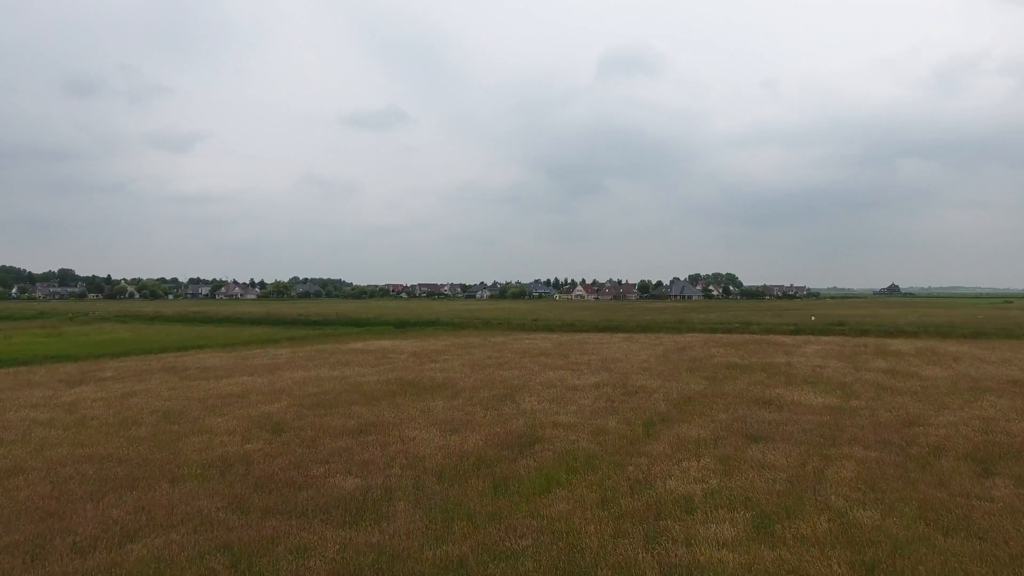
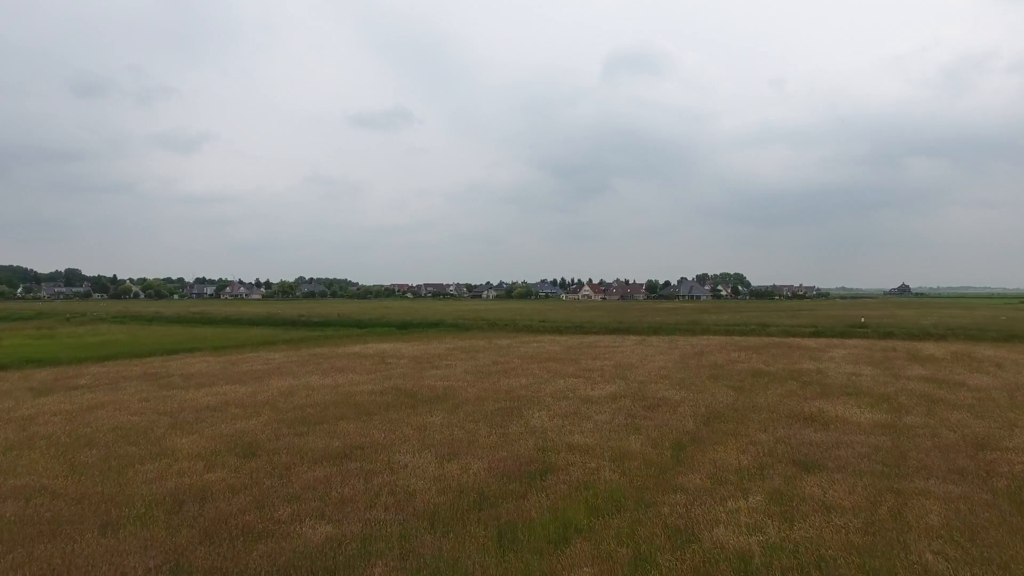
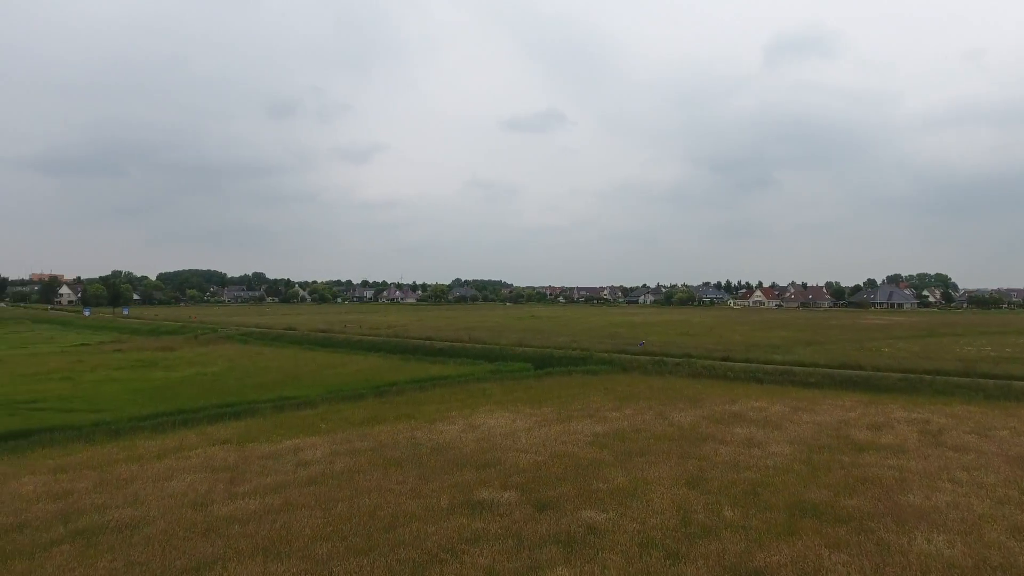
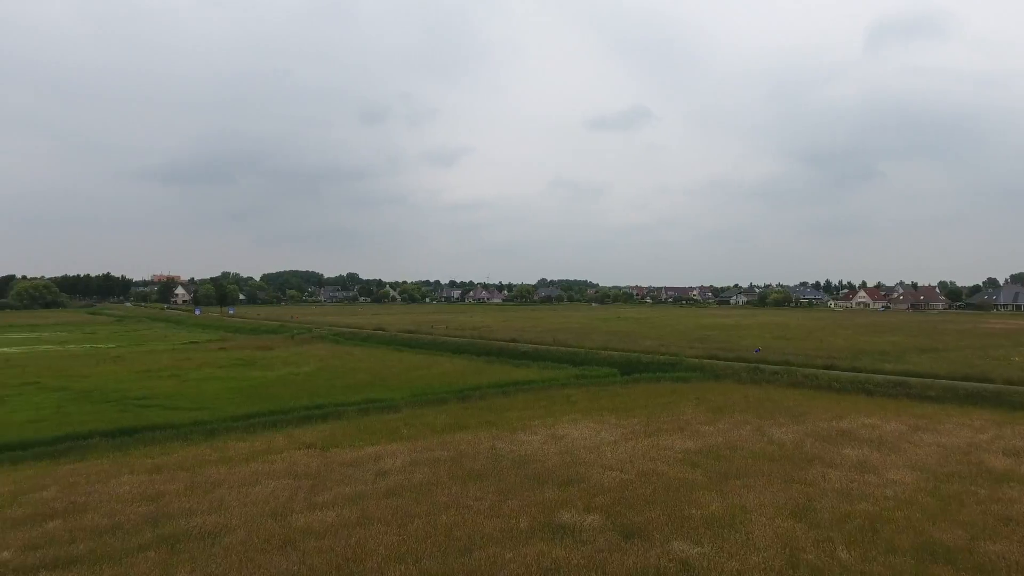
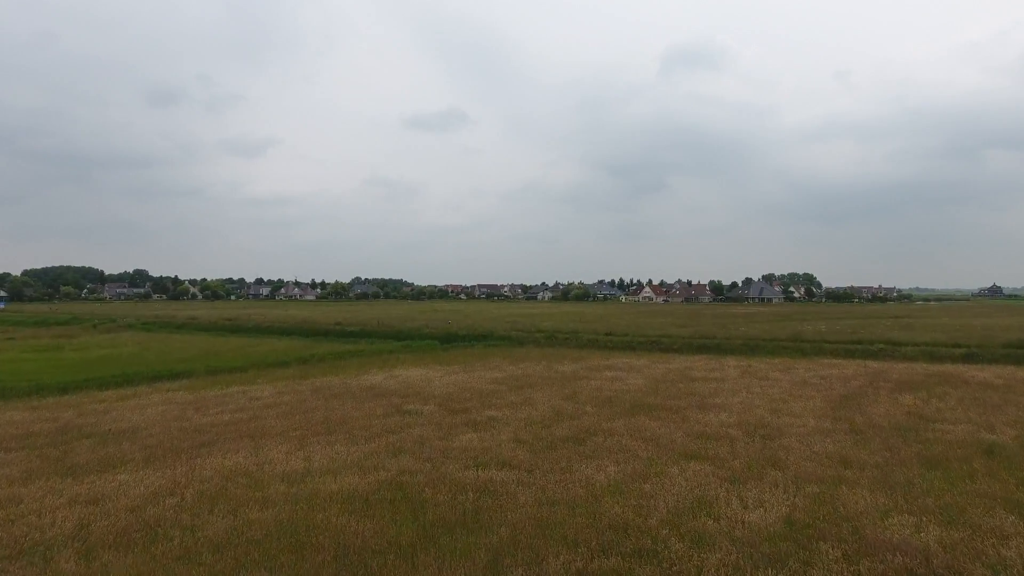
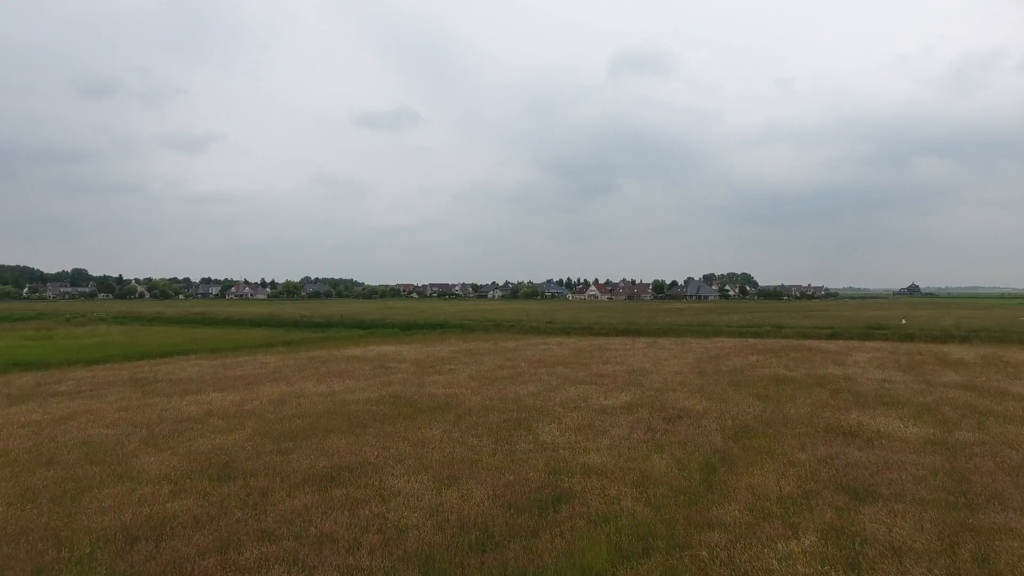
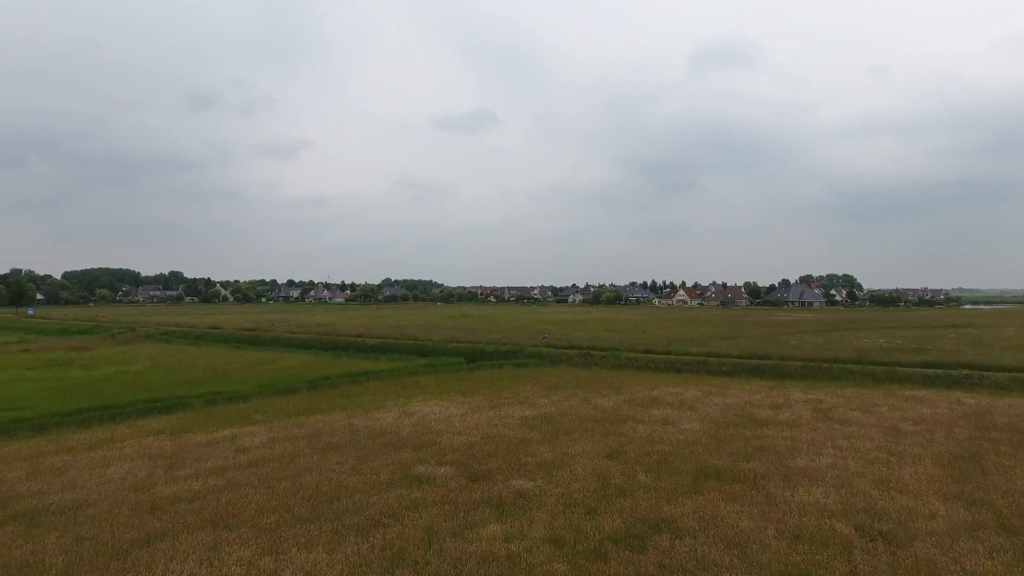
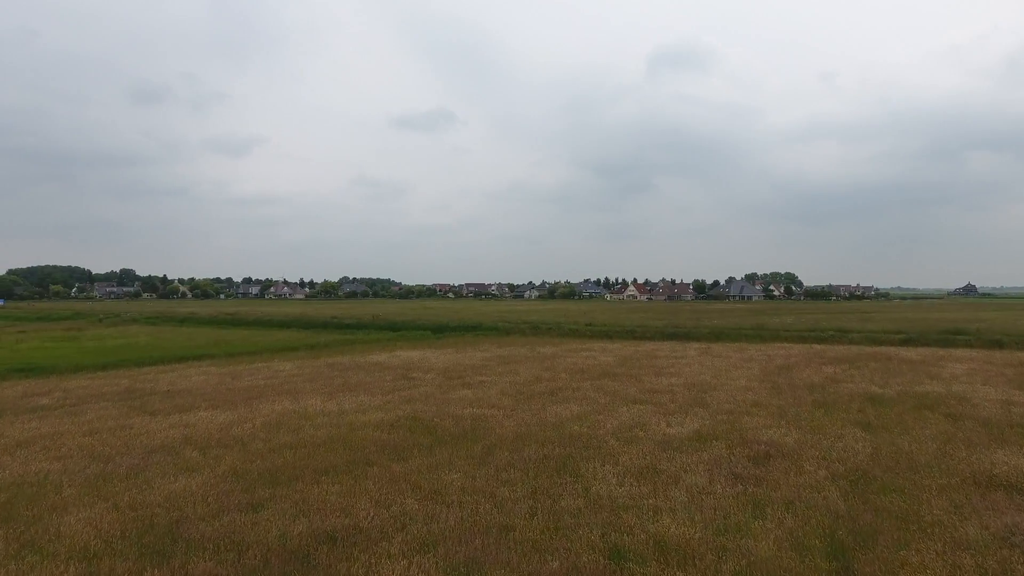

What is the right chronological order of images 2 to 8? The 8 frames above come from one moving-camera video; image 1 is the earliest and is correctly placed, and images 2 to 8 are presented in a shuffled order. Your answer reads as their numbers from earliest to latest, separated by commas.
2, 6, 8, 5, 7, 3, 4
